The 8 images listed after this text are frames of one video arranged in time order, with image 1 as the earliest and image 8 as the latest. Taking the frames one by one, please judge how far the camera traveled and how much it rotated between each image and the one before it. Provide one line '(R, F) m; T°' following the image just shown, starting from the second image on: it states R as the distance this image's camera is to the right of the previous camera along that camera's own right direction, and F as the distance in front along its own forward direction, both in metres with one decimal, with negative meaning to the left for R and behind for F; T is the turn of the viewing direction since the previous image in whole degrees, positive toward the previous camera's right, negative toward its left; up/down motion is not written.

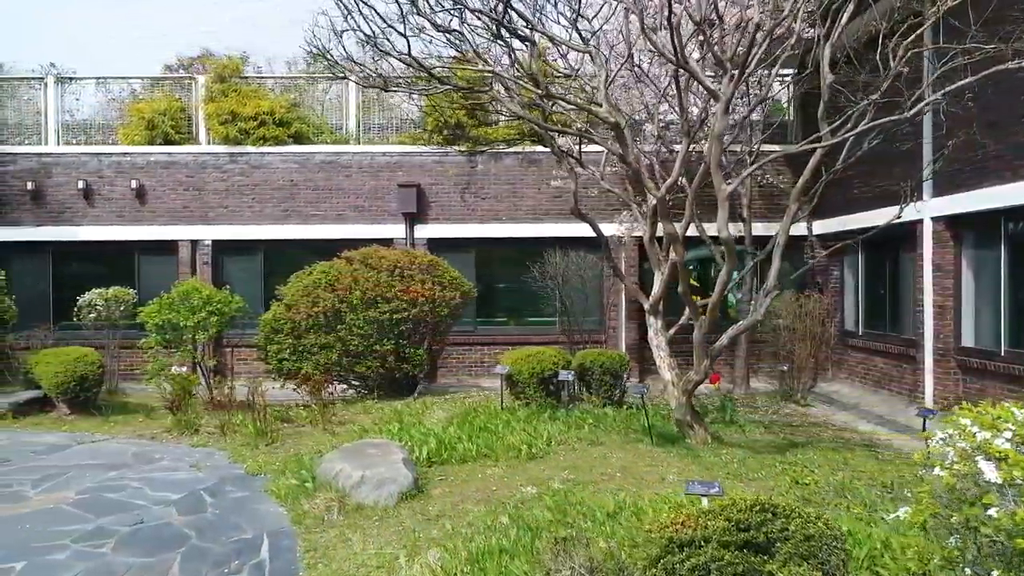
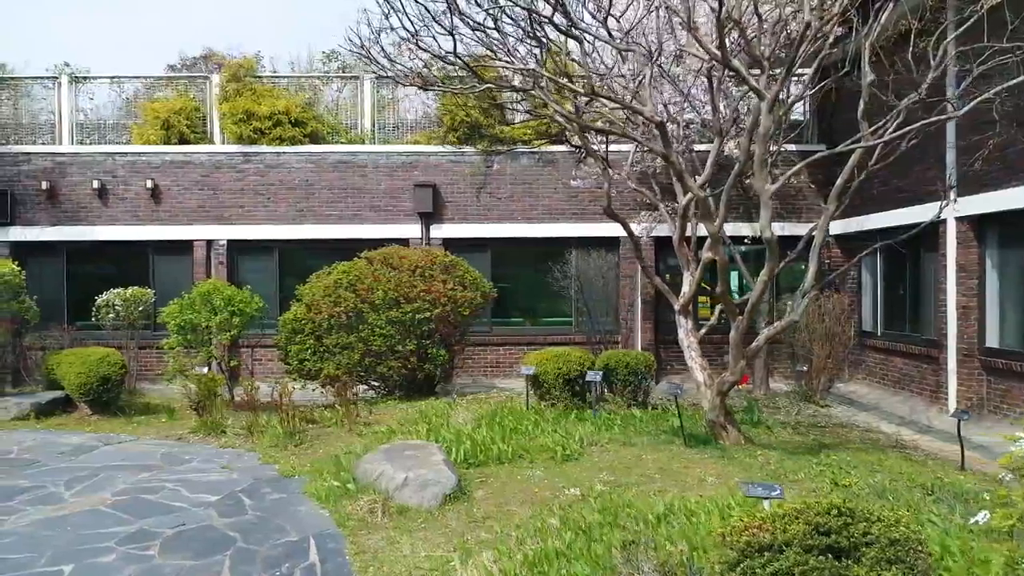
(-0.3, 0.0) m; 0°
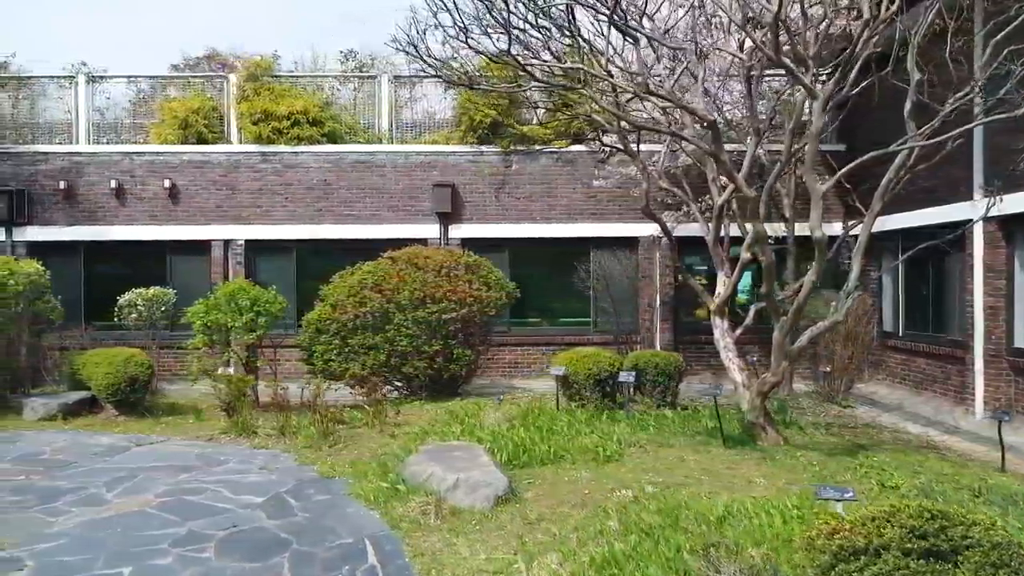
(-0.3, 0.0) m; 0°
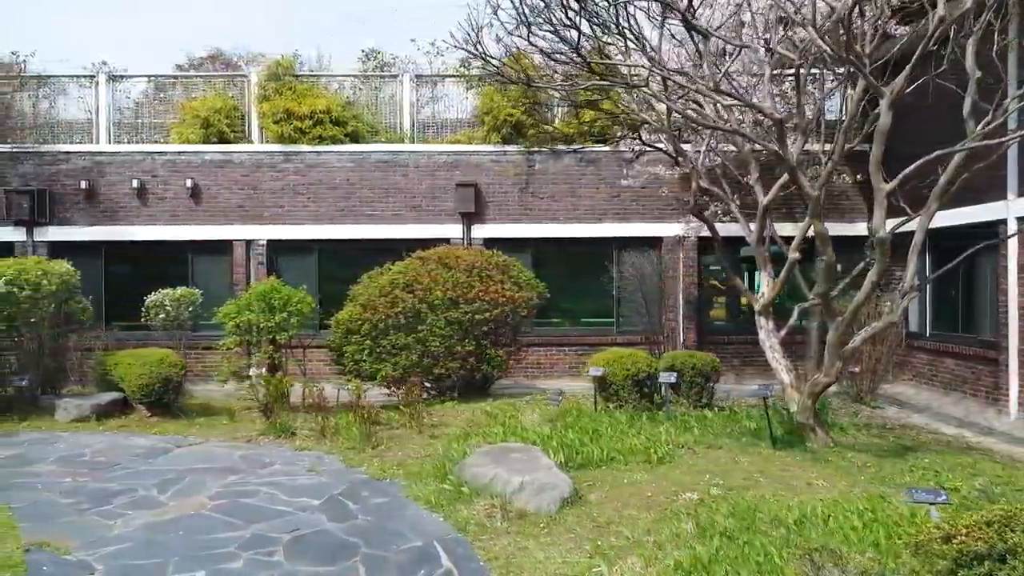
(-0.4, +0.1) m; 0°
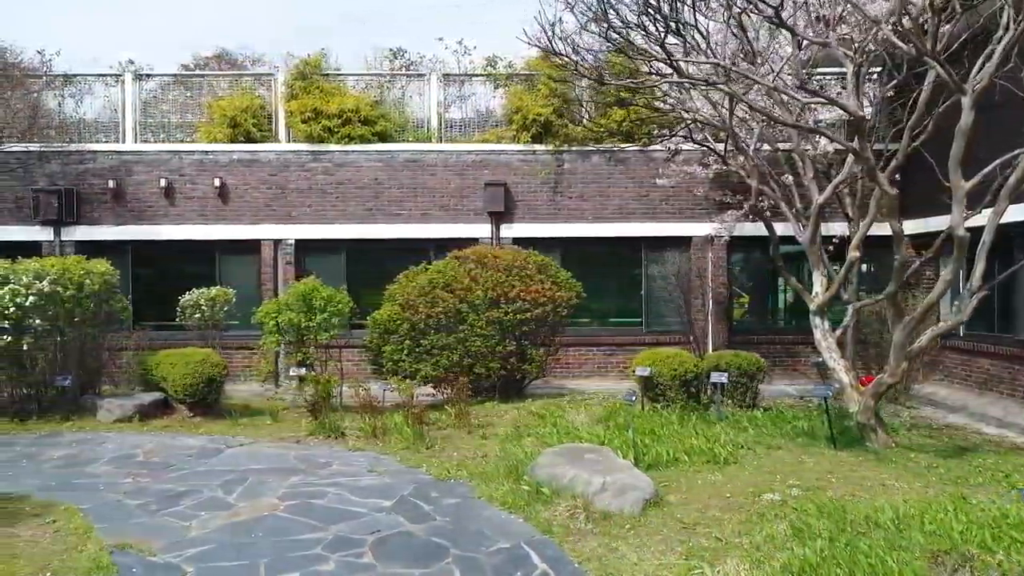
(-0.5, +0.1) m; 0°
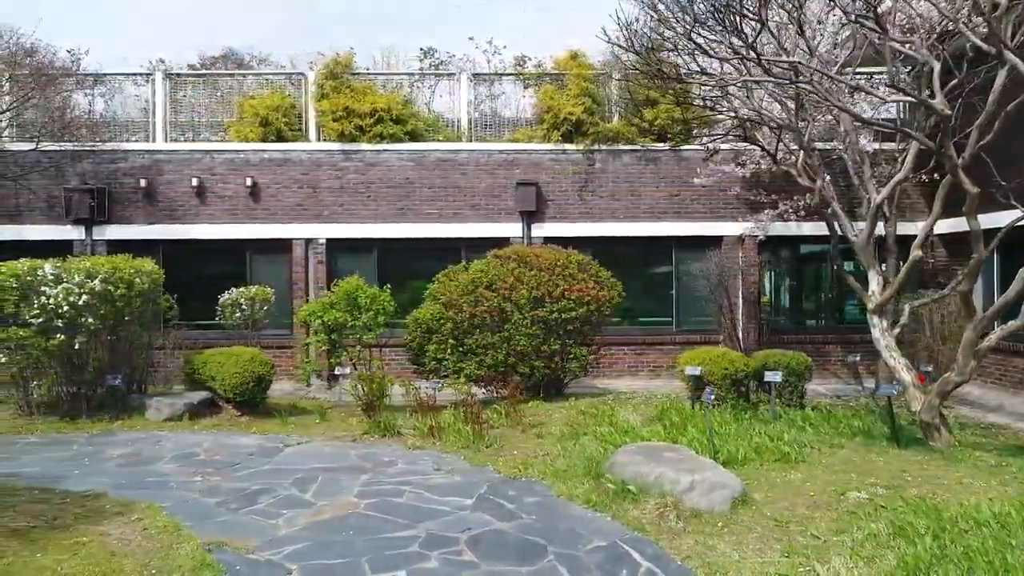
(-0.5, 0.0) m; 0°
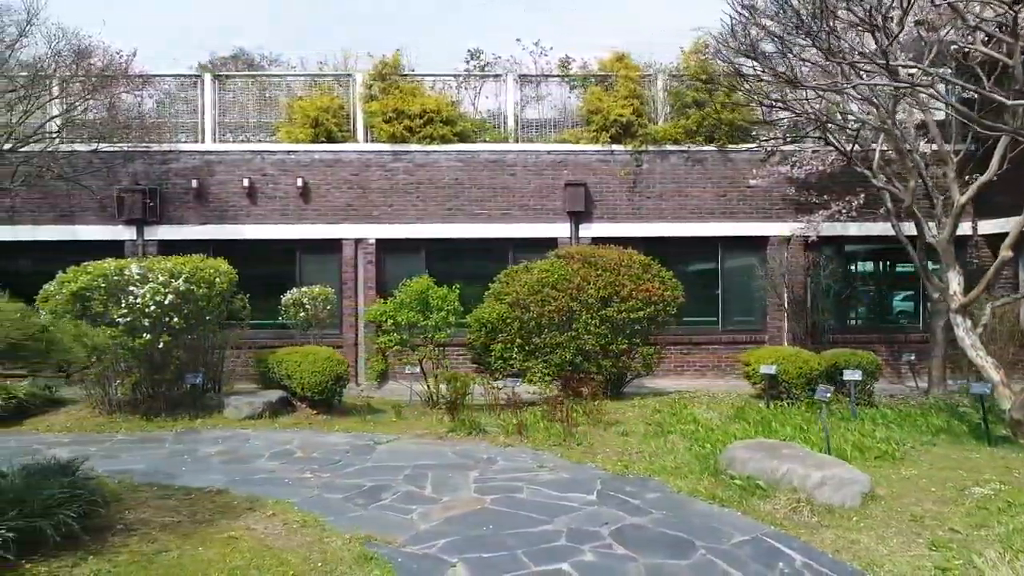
(-0.8, -0.1) m; 0°
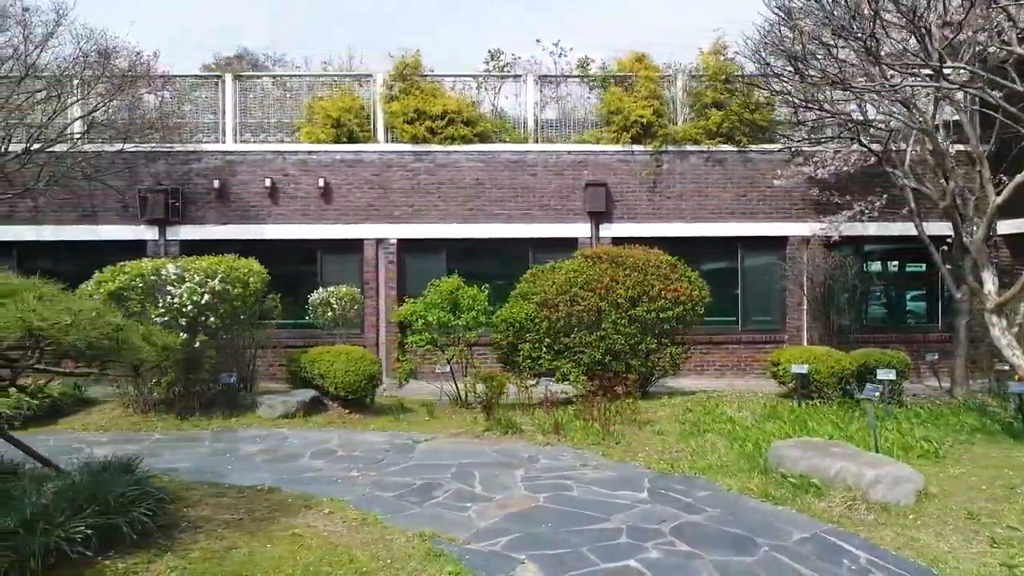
(-0.3, 0.0) m; 0°
